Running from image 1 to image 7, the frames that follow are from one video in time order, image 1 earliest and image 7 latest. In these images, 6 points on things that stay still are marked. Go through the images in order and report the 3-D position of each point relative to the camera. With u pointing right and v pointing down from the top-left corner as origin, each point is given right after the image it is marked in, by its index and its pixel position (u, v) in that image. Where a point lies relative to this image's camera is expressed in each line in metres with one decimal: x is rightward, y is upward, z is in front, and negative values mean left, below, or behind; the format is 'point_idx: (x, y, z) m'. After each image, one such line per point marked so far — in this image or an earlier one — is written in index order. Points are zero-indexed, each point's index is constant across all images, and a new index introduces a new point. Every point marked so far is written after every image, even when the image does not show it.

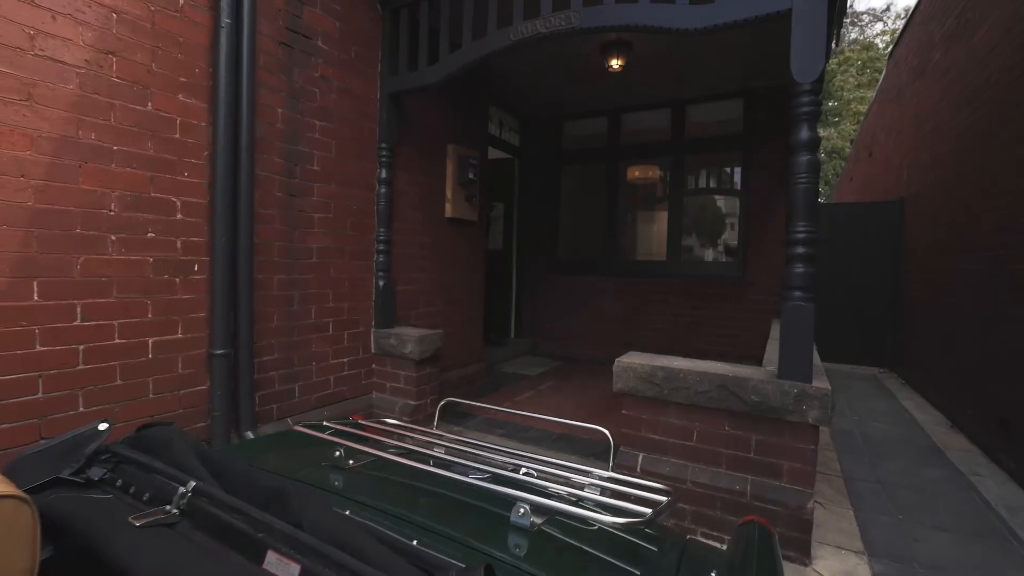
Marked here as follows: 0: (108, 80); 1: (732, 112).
0: (-2.2, +1.1, +2.2) m
1: (+2.9, +2.3, +5.3) m
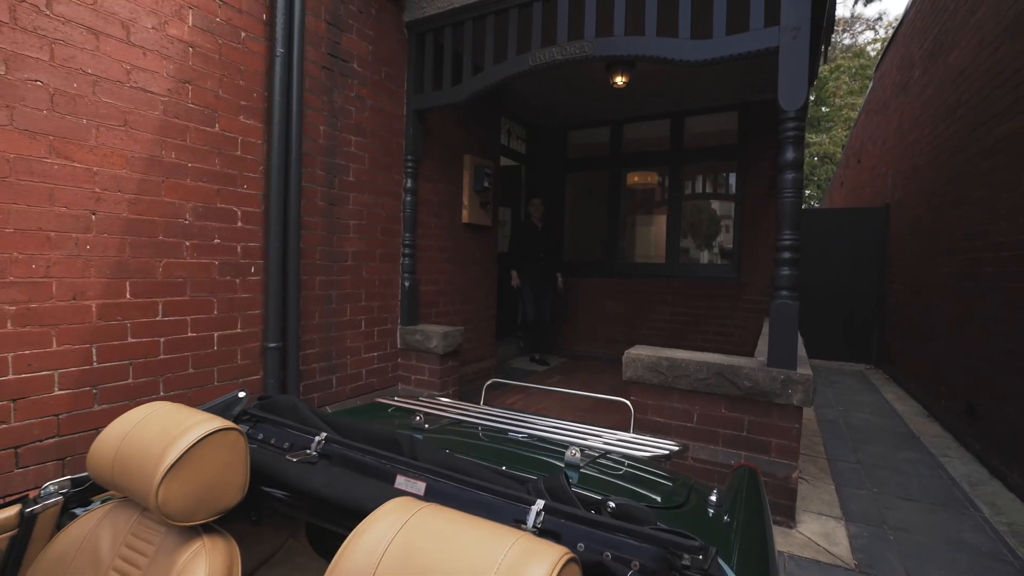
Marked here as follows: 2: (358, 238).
0: (-2.0, +1.1, +2.5) m
1: (+3.0, +2.3, +5.6) m
2: (-1.4, +0.4, +3.6) m
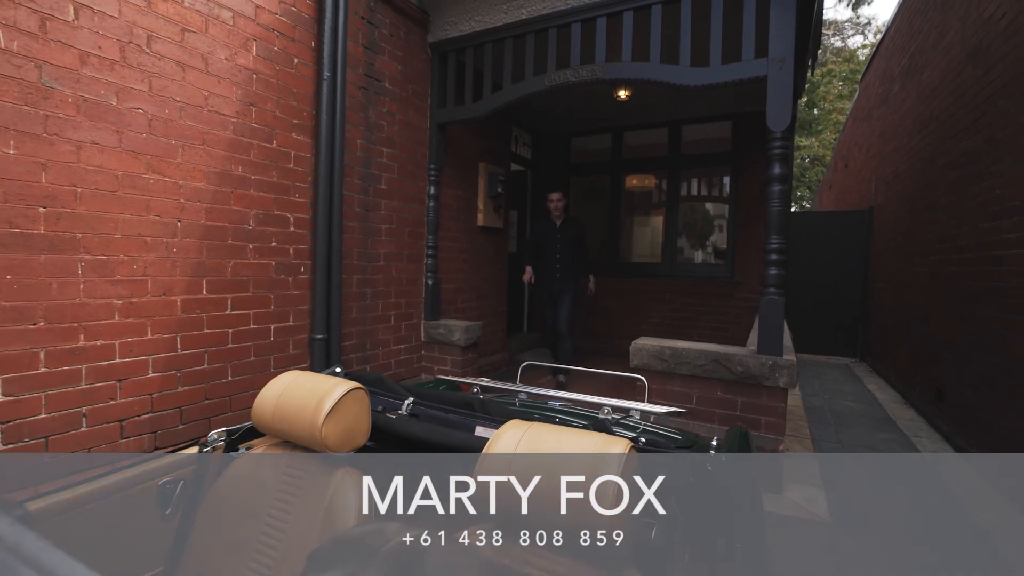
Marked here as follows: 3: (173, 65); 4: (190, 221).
0: (-1.9, +1.1, +2.8) m
1: (+3.1, +2.4, +6.0) m
2: (-1.2, +0.5, +3.9) m
3: (-2.1, +1.4, +2.5) m
4: (-2.1, +0.4, +2.6) m
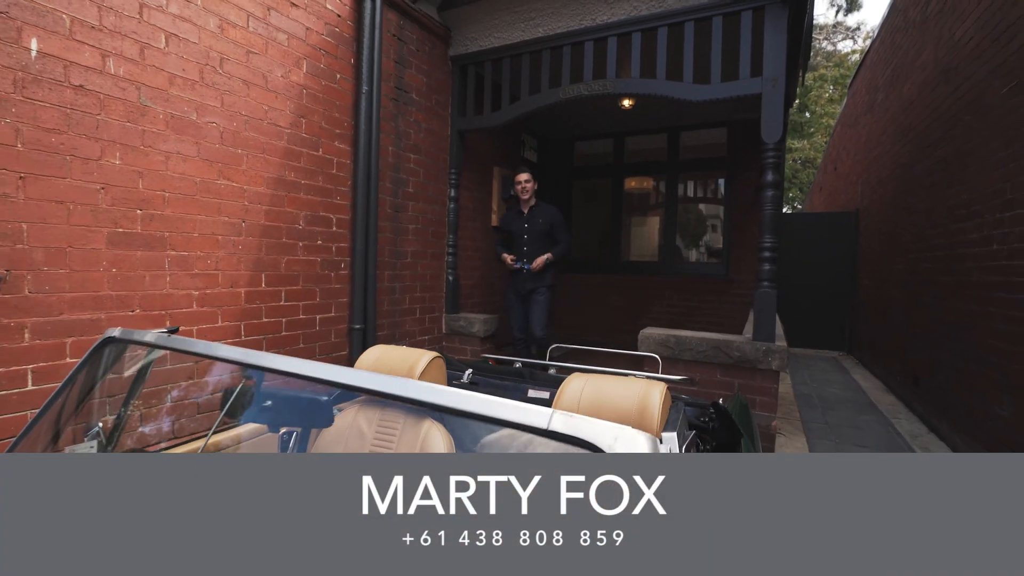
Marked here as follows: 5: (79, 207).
0: (-1.7, +1.2, +3.1) m
1: (+3.3, +2.4, +6.4) m
2: (-1.0, +0.5, +4.3) m
3: (-1.9, +1.4, +2.8) m
4: (-1.9, +0.5, +2.9) m
5: (-2.3, +0.4, +2.1) m
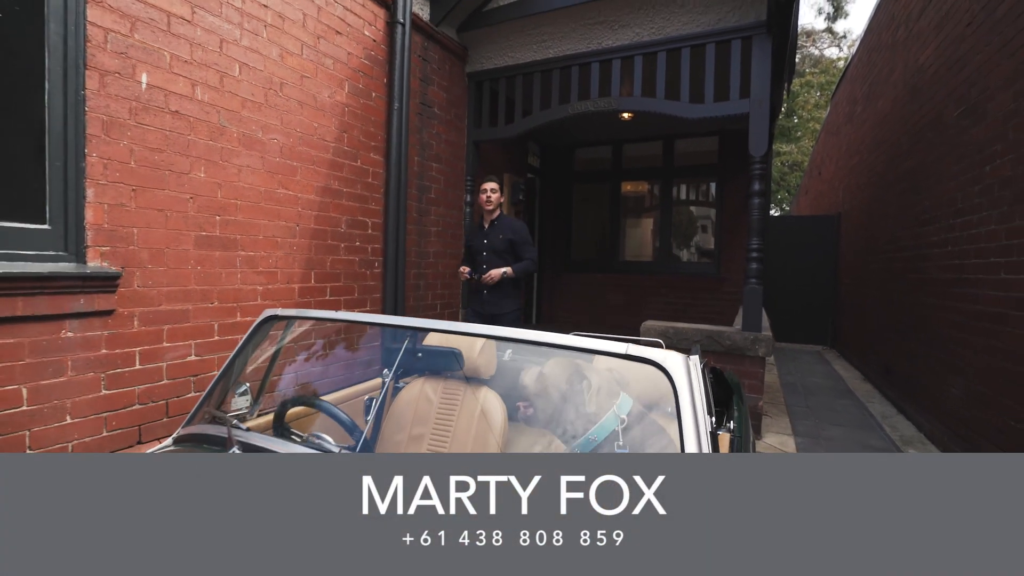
0: (-1.5, +1.2, +3.5) m
1: (+3.4, +2.4, +6.9) m
2: (-0.9, +0.5, +4.7) m
3: (-1.7, +1.4, +3.2) m
4: (-1.7, +0.5, +3.3) m
5: (-2.1, +0.5, +2.5) m
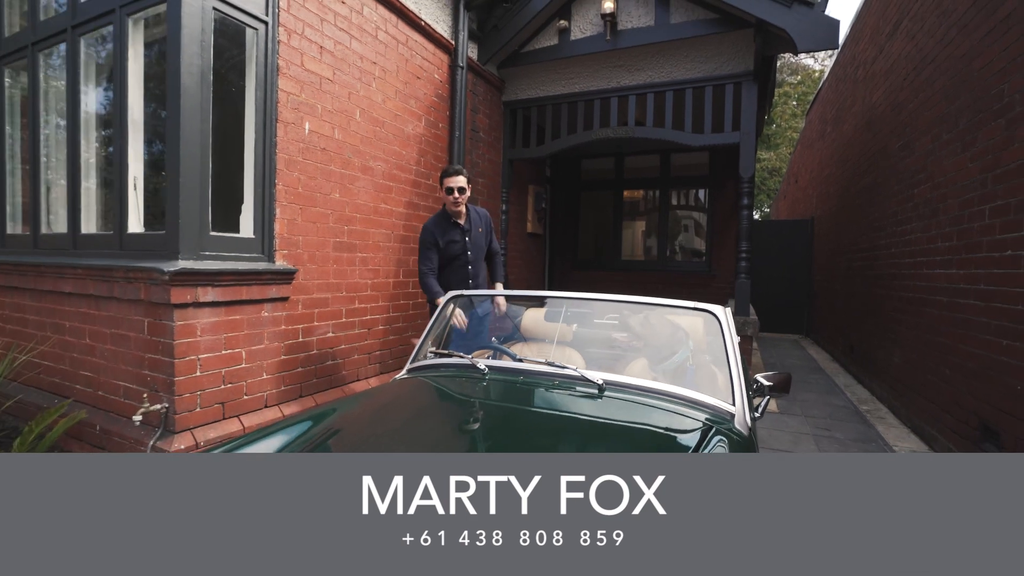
0: (-1.0, +1.3, +4.4) m
1: (+3.7, +2.5, +7.9) m
2: (-0.4, +0.6, +5.5) m
3: (-1.2, +1.5, +4.0) m
4: (-1.2, +0.6, +4.1) m
5: (-1.6, +0.5, +3.3) m
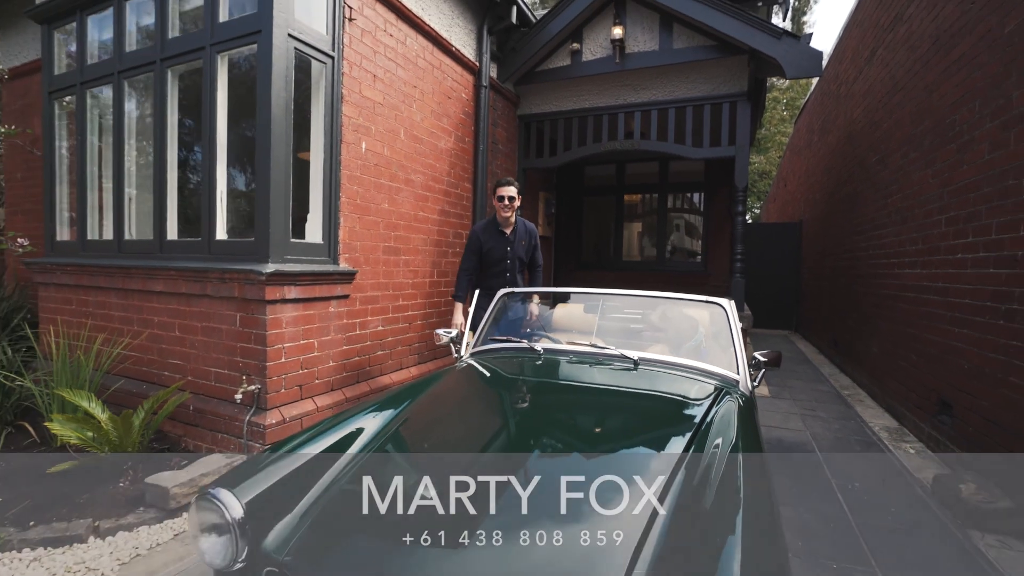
0: (-0.8, +1.3, +4.9) m
1: (+3.9, +2.5, +8.5) m
2: (-0.2, +0.6, +6.0) m
3: (-0.9, +1.5, +4.5) m
4: (-0.9, +0.6, +4.6) m
5: (-1.3, +0.5, +3.8) m
